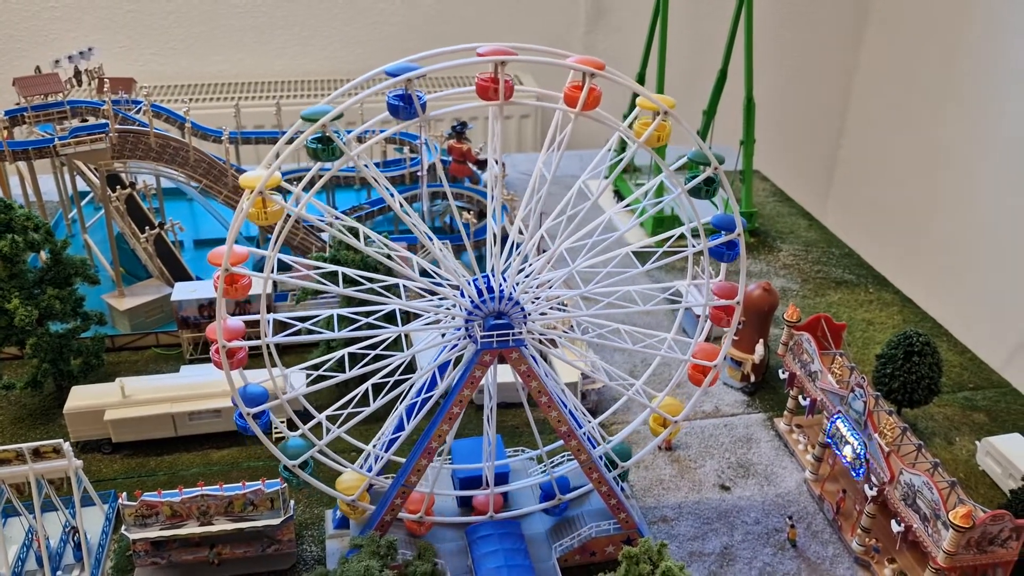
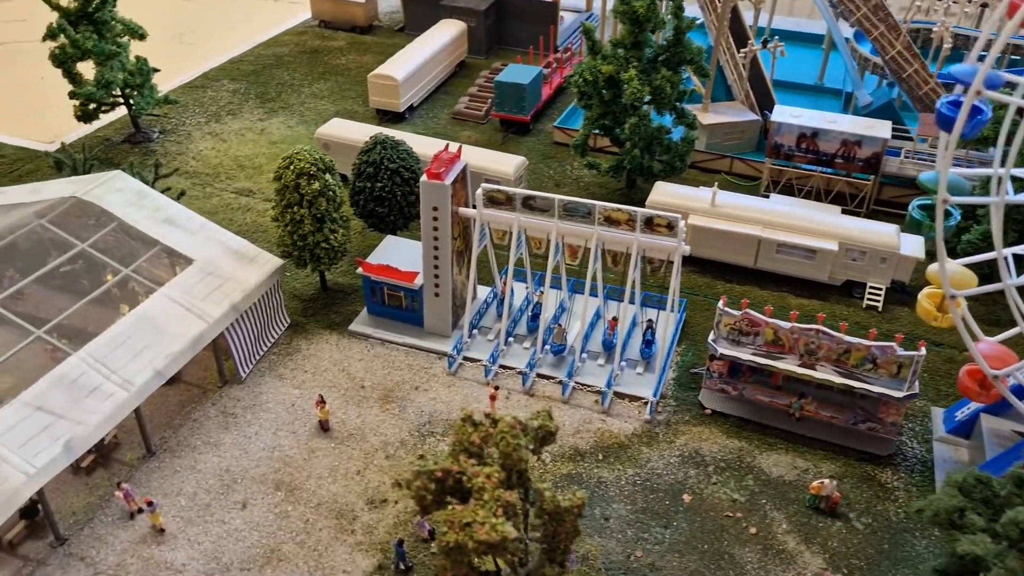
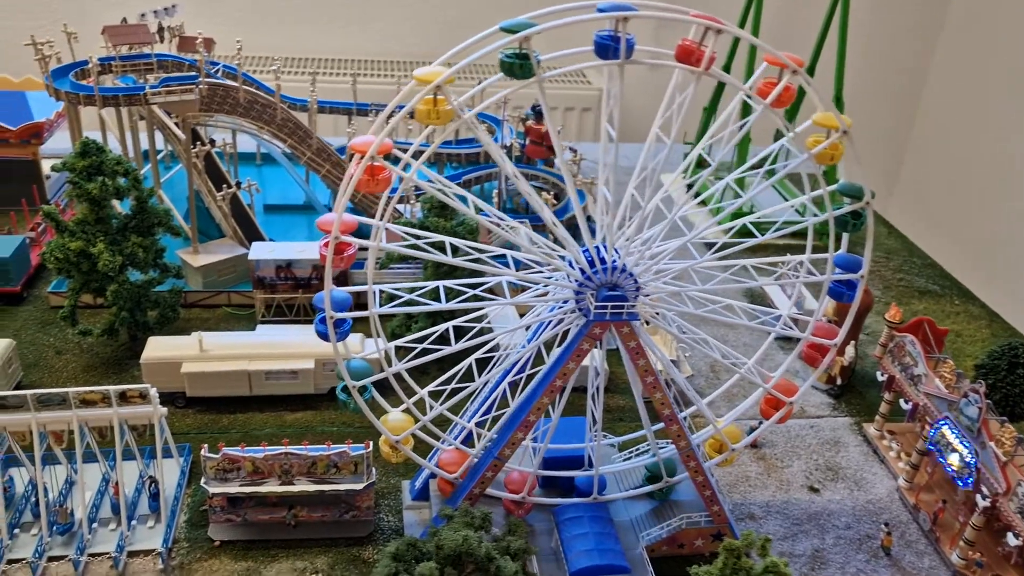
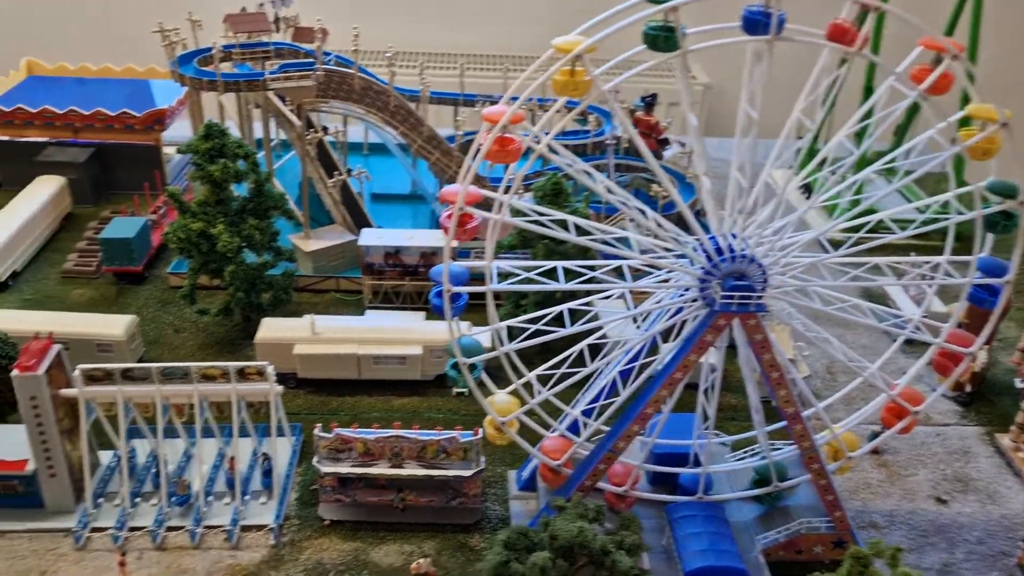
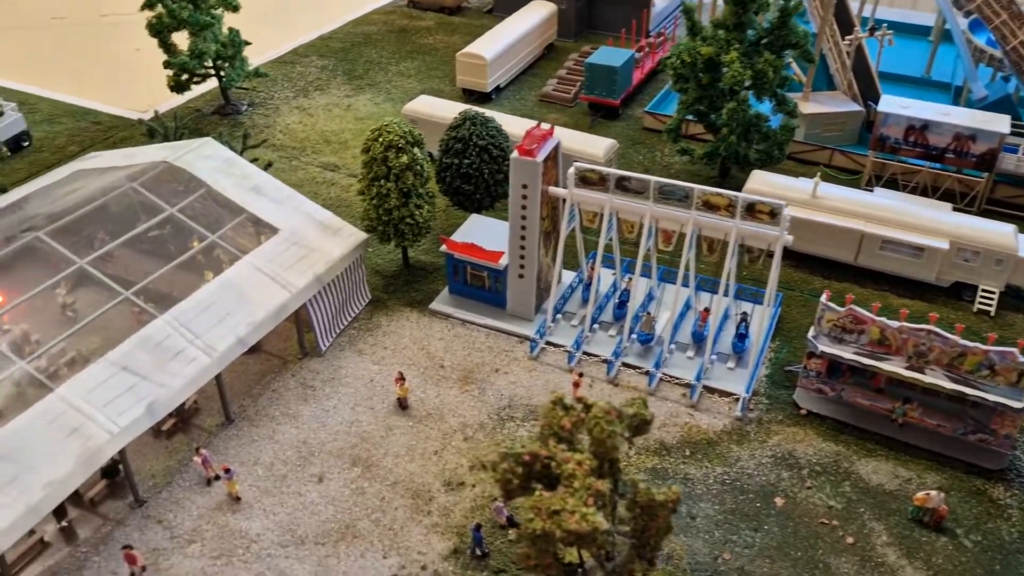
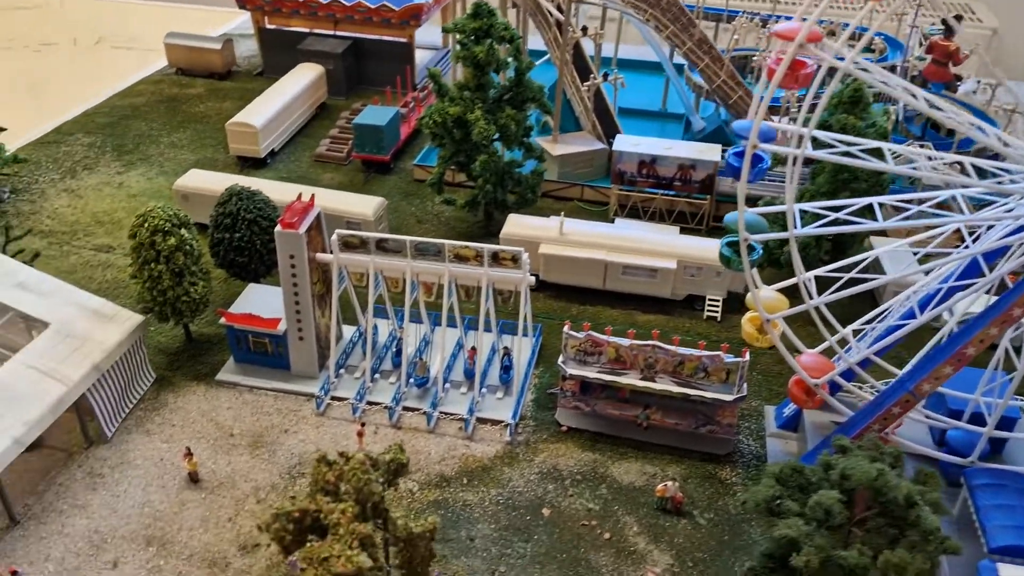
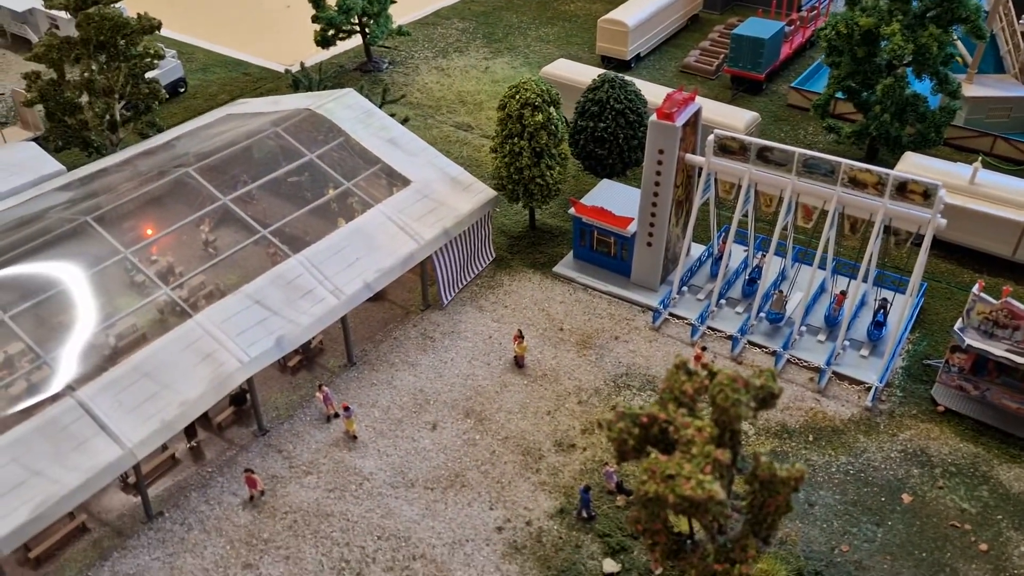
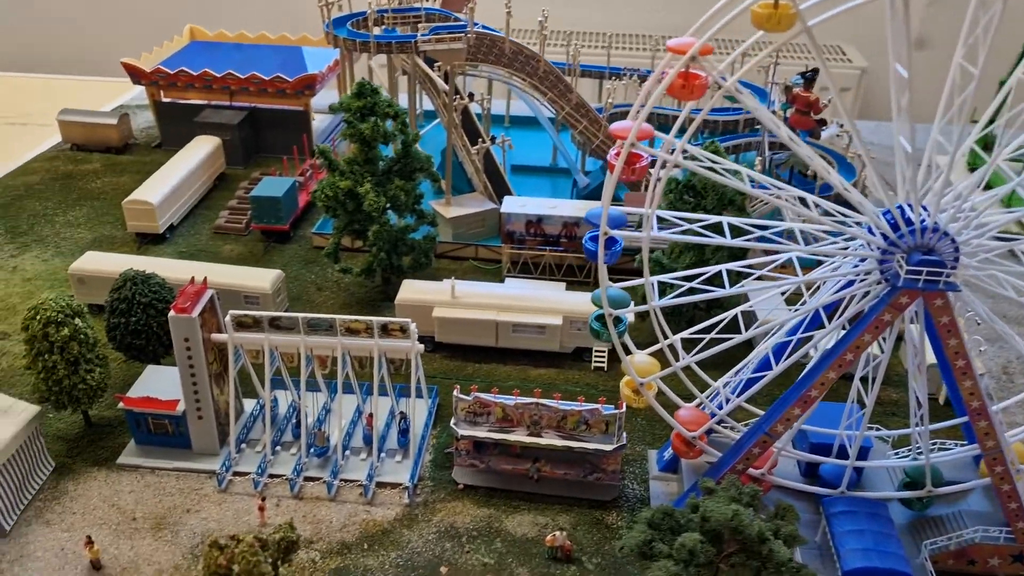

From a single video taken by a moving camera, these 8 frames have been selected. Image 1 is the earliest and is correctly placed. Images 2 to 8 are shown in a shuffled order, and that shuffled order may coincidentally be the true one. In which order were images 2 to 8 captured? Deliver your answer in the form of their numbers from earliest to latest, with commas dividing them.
3, 4, 8, 6, 2, 5, 7
